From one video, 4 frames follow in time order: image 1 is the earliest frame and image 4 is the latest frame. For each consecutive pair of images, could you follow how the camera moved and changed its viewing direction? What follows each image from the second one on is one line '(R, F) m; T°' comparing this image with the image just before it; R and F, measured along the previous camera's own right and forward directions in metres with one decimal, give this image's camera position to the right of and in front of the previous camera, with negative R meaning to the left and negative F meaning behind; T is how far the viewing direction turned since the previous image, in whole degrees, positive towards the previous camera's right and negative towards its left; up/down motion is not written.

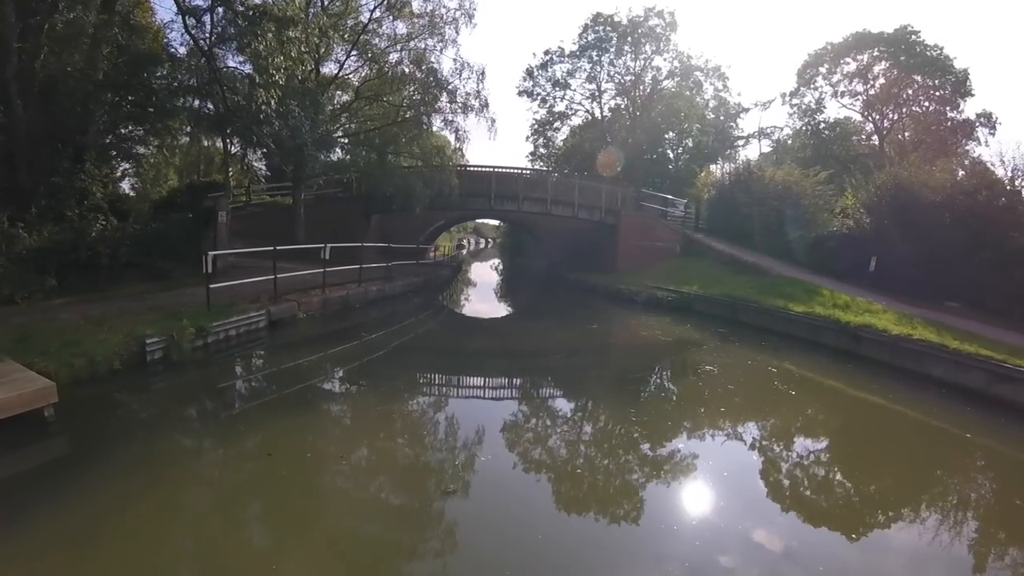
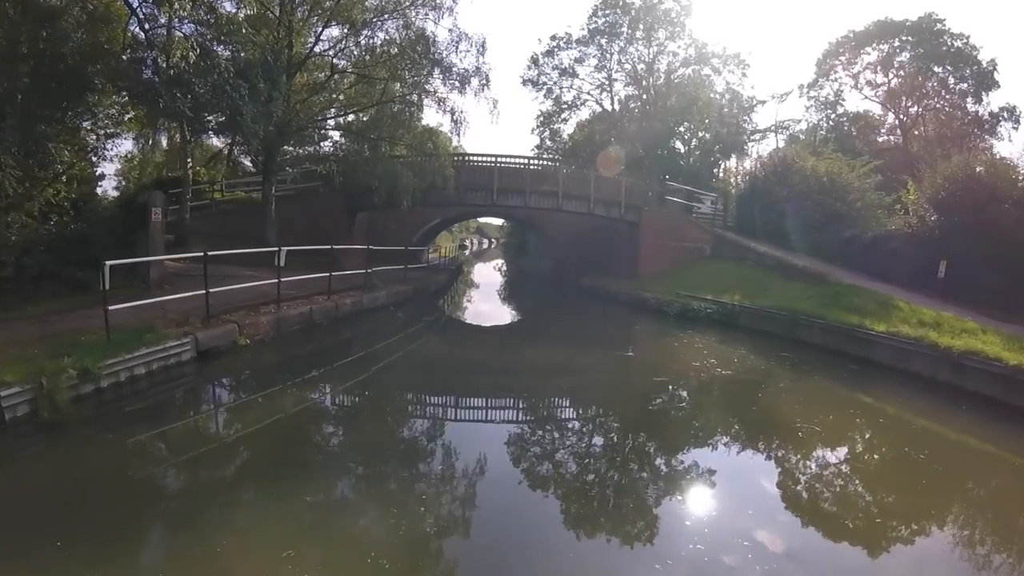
(0.0, +1.0) m; 0°
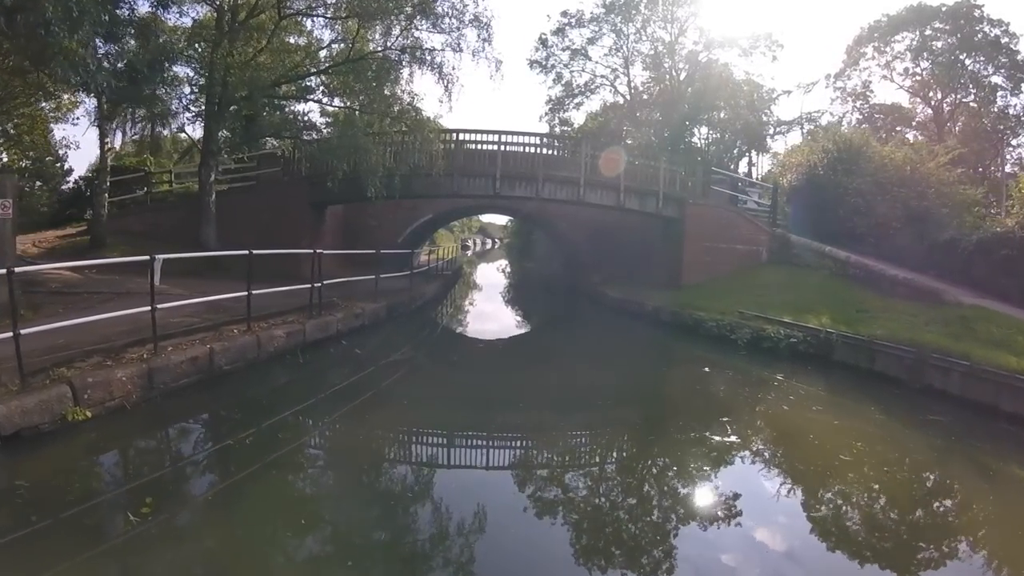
(0.0, +1.3) m; 0°
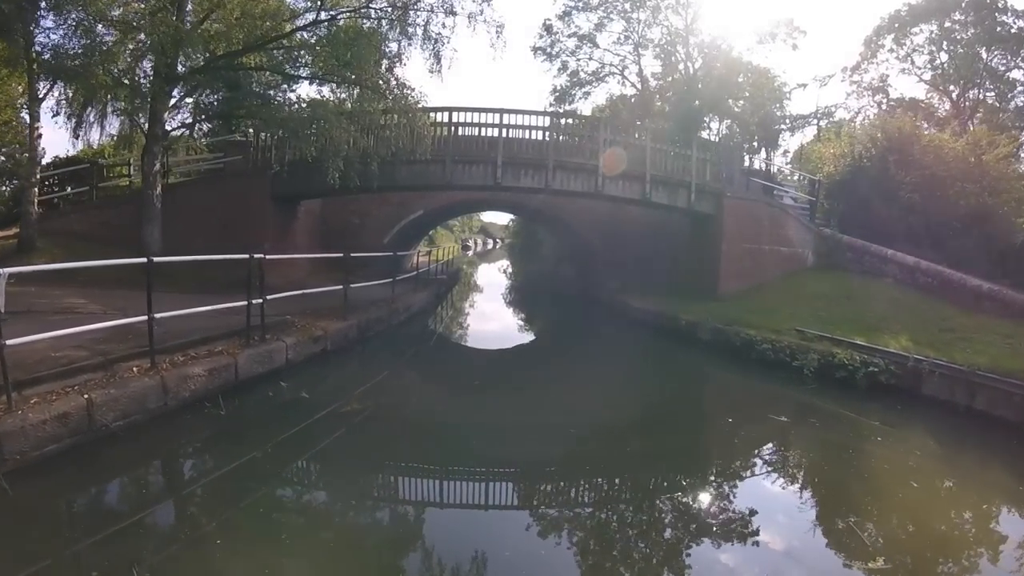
(0.0, +0.7) m; 0°
